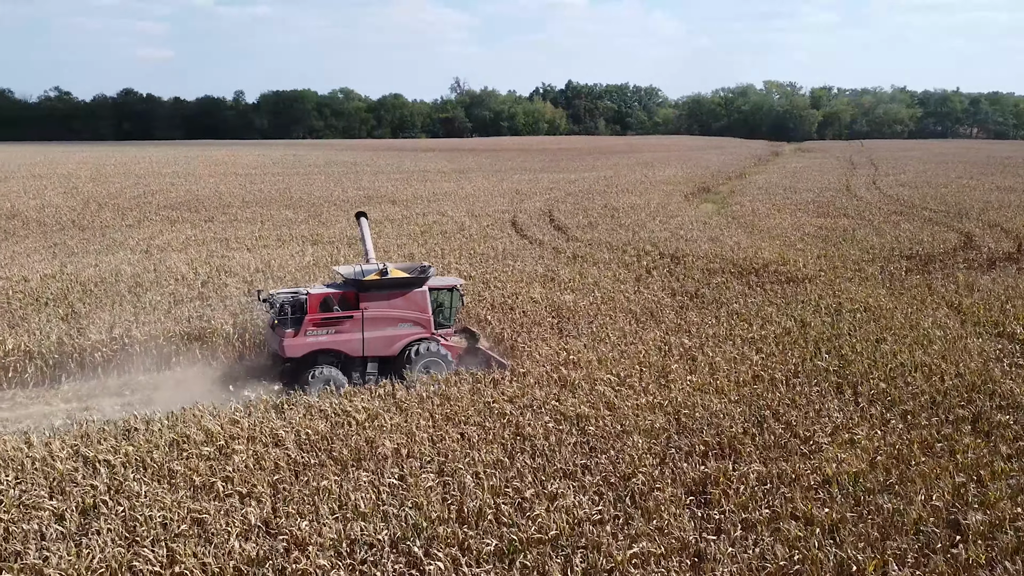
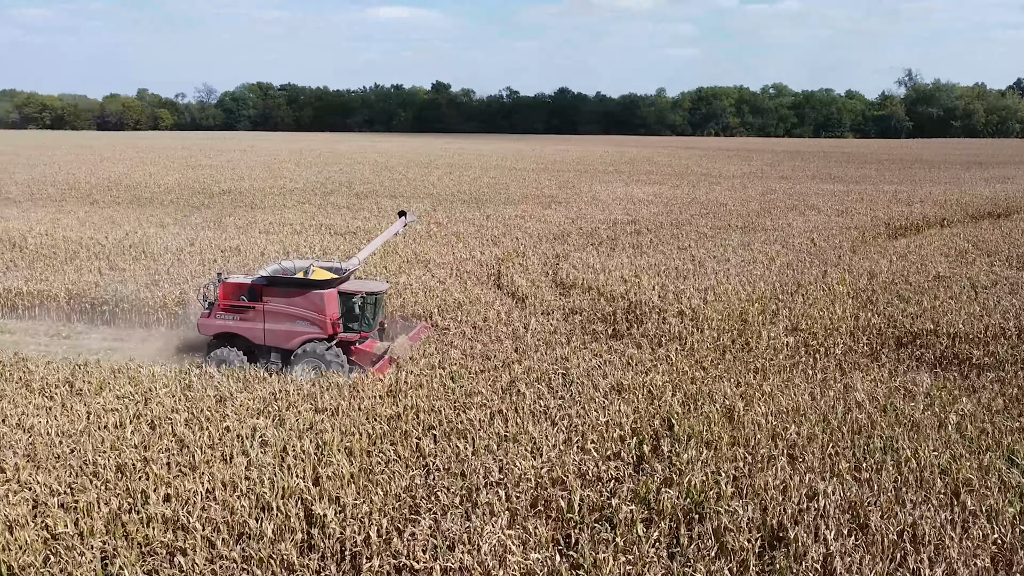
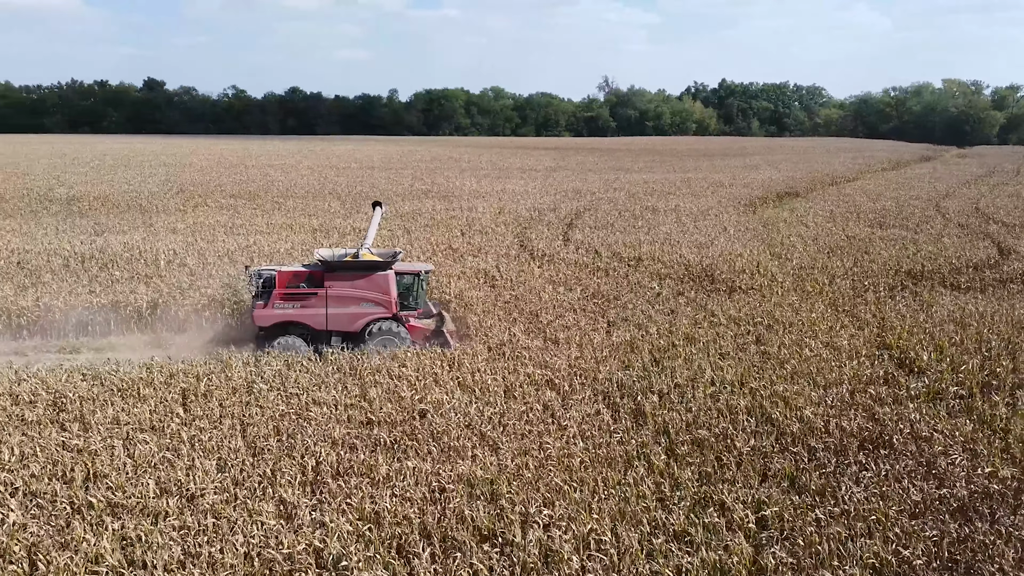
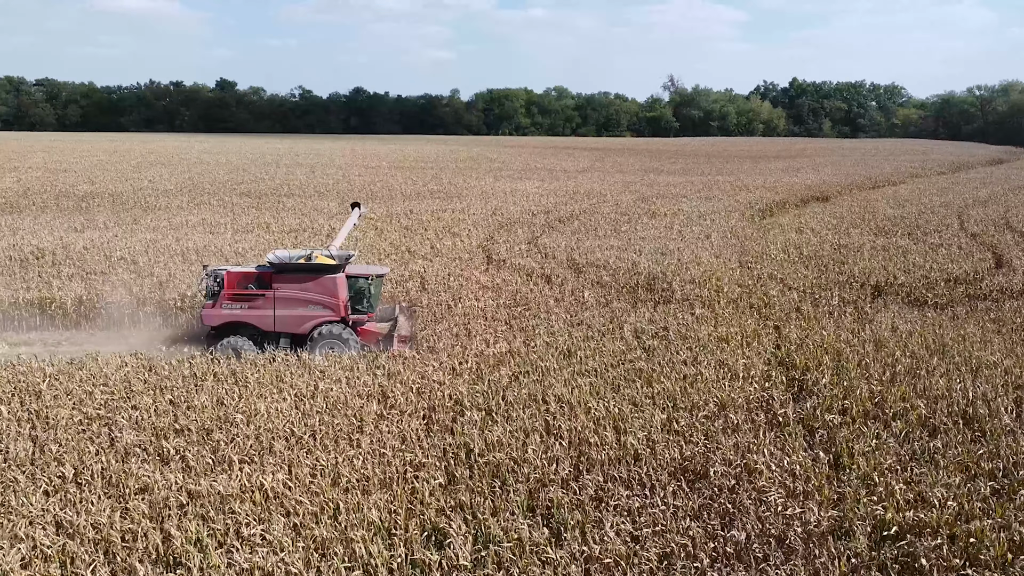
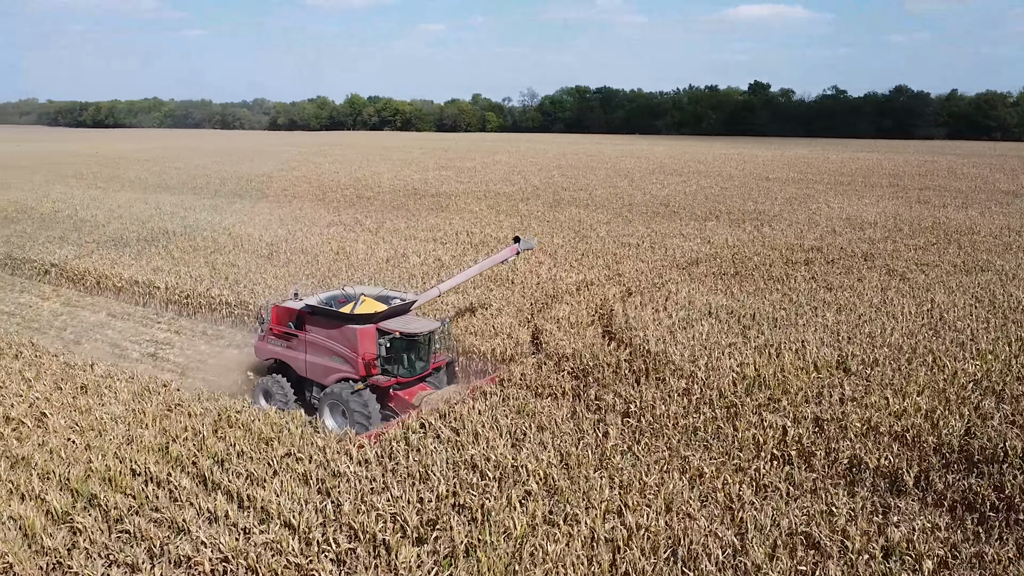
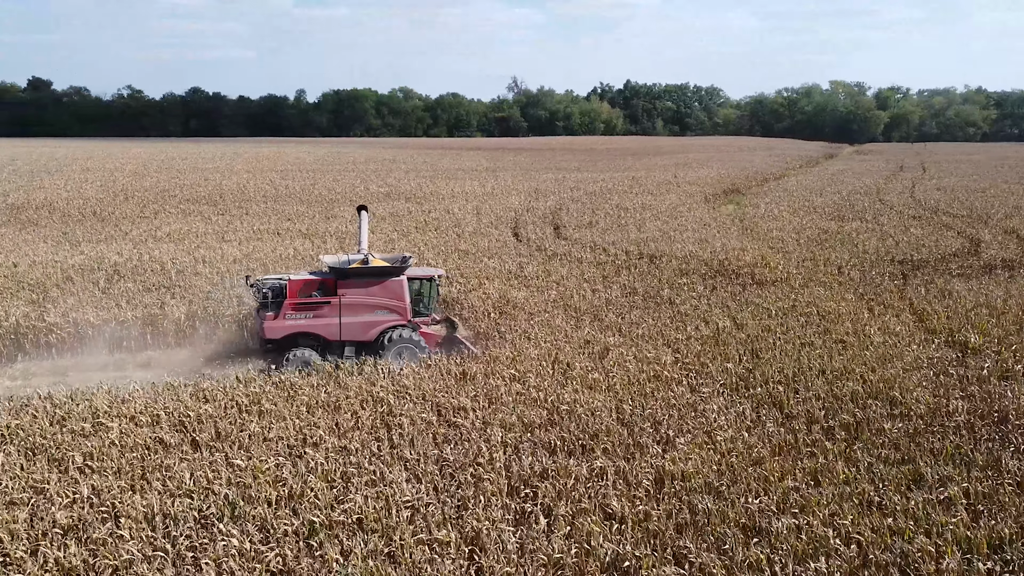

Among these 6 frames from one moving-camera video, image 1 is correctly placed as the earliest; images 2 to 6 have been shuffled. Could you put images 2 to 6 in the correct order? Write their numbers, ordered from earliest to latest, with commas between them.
6, 3, 4, 2, 5
